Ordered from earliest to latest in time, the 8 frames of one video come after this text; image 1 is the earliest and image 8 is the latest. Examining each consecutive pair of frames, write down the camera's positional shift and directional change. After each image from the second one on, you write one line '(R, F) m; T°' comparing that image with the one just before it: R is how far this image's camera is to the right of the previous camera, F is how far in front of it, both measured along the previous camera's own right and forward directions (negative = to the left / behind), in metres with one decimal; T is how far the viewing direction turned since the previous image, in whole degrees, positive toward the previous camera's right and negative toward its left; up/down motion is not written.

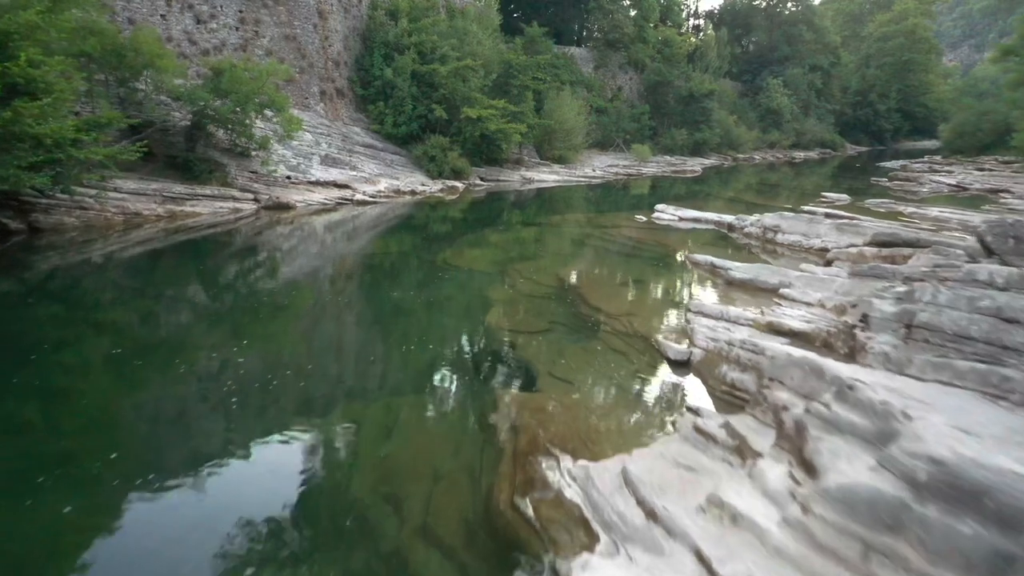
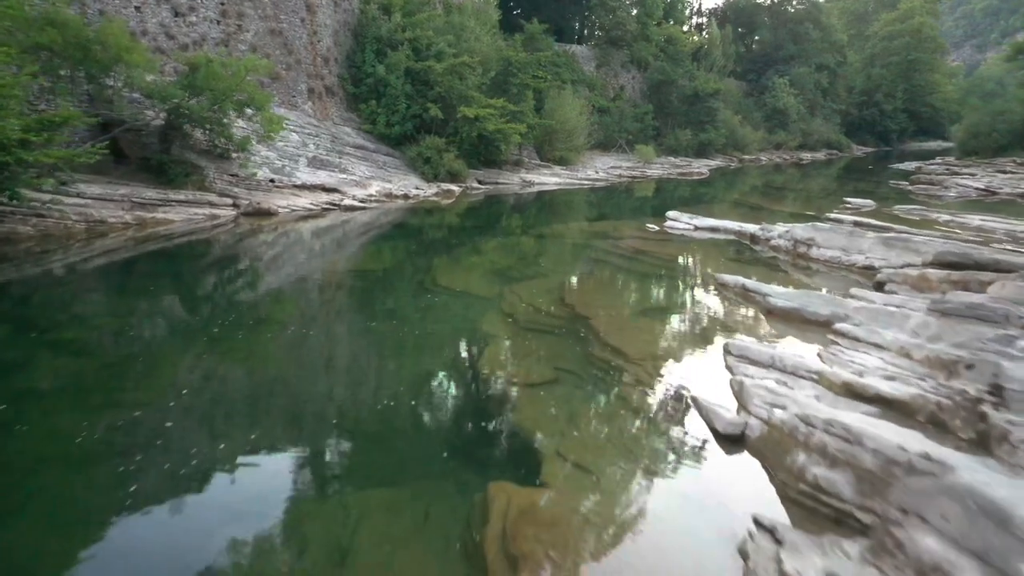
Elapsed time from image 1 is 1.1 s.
(0.0, +1.1) m; 0°
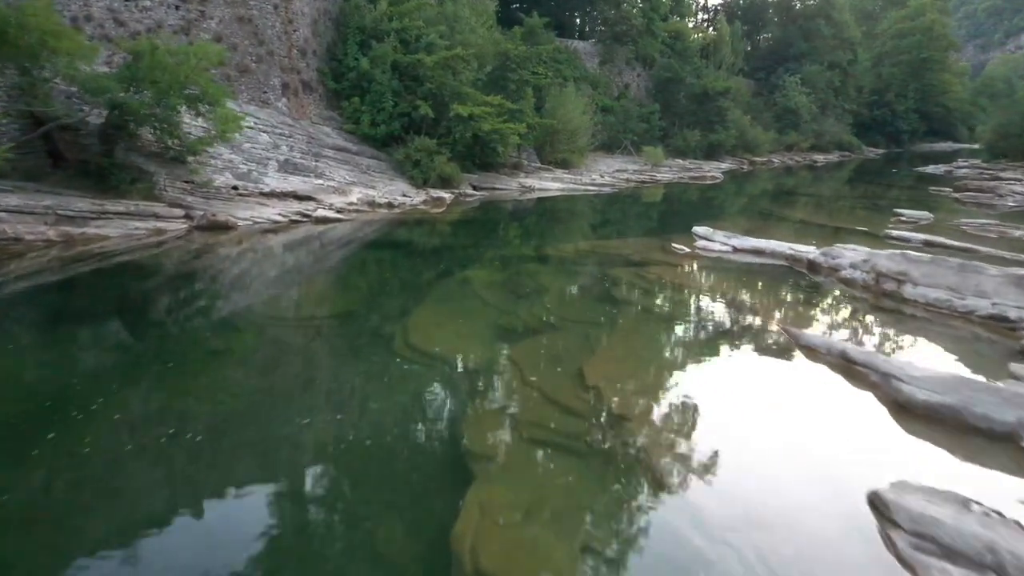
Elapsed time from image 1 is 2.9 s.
(0.0, +2.0) m; 0°
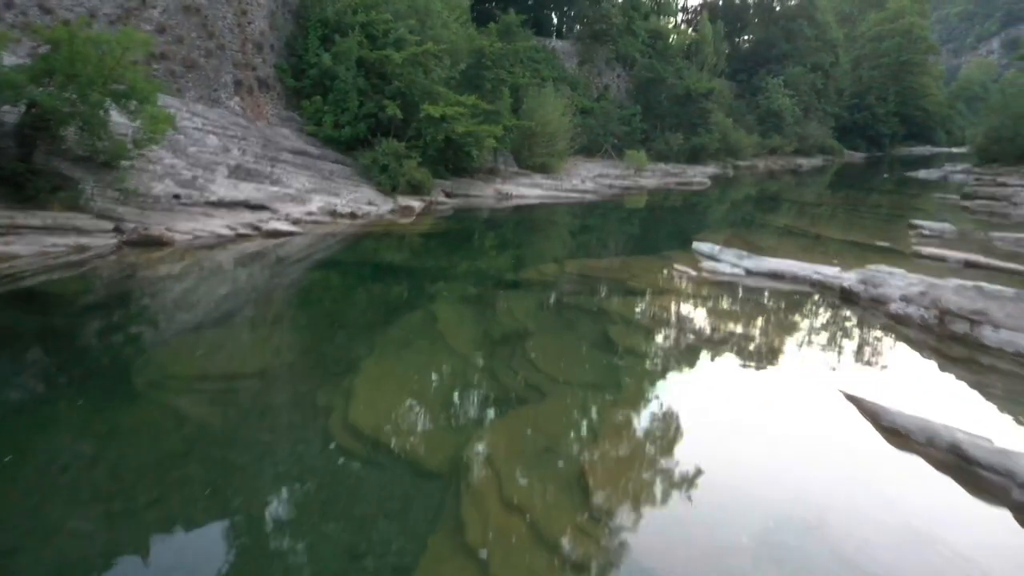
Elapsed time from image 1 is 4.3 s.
(0.0, +1.4) m; +2°
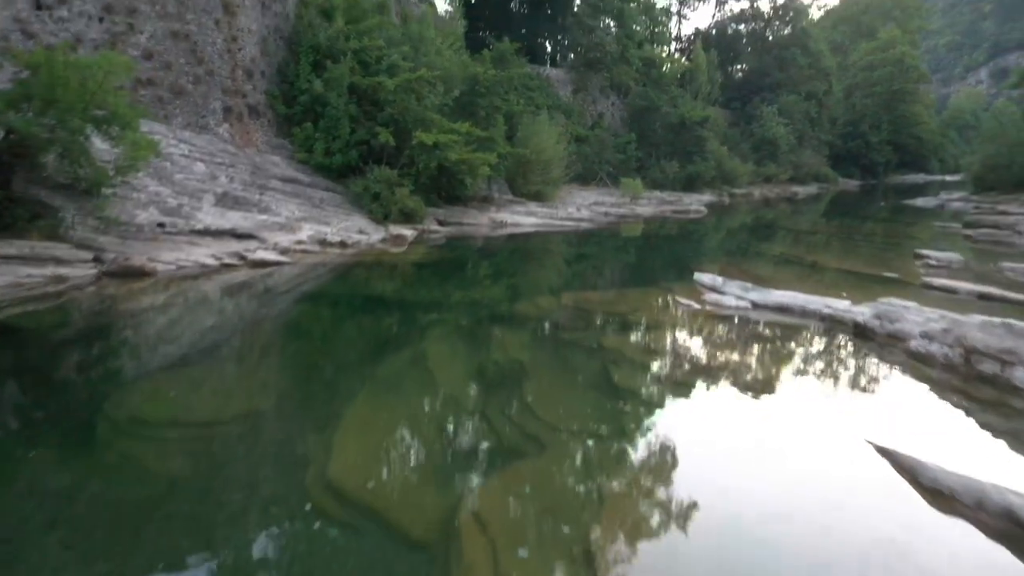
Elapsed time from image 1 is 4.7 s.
(0.0, +0.4) m; 0°
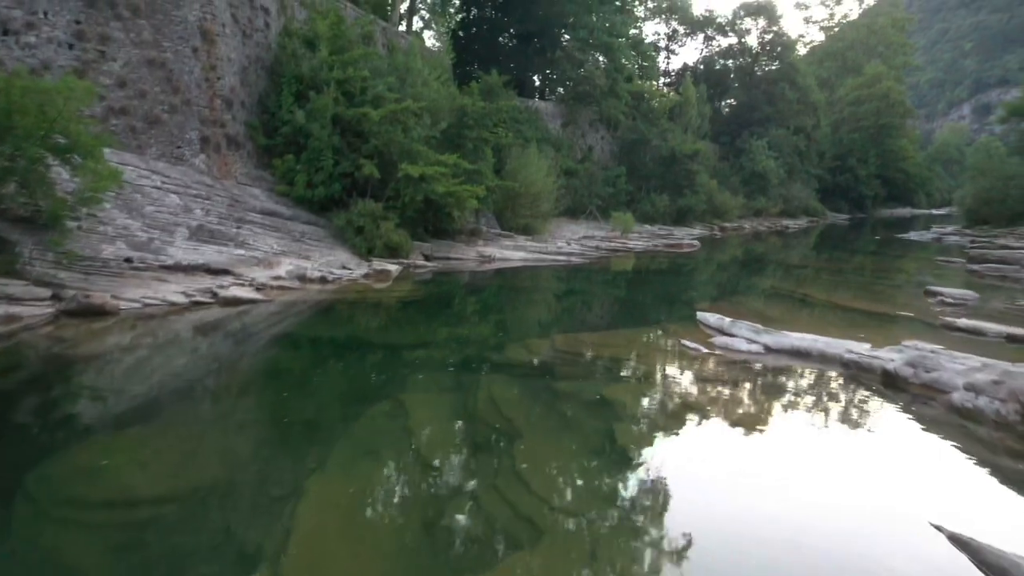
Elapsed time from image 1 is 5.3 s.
(0.0, +0.6) m; +1°
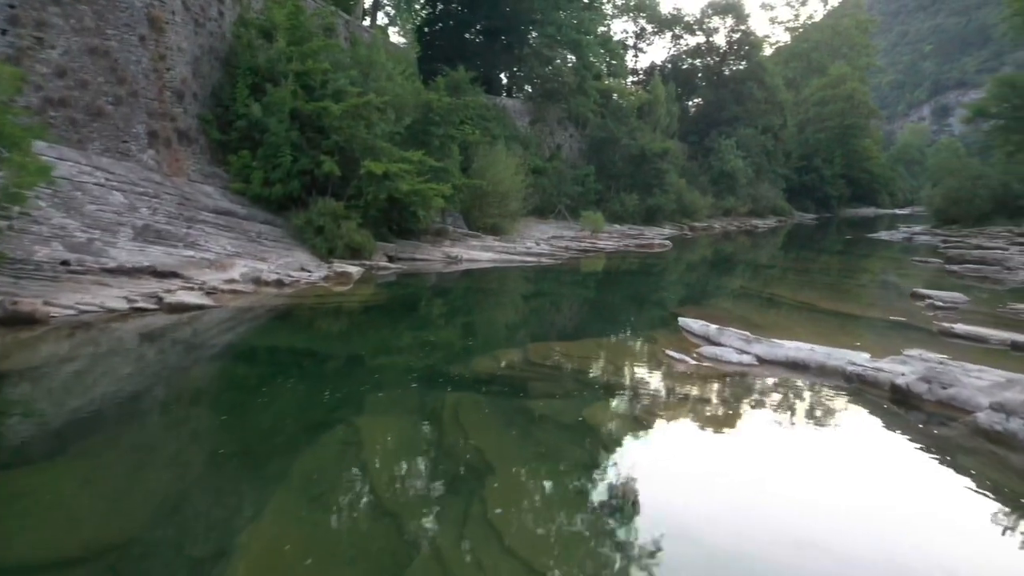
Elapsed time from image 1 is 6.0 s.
(0.0, +0.6) m; +2°
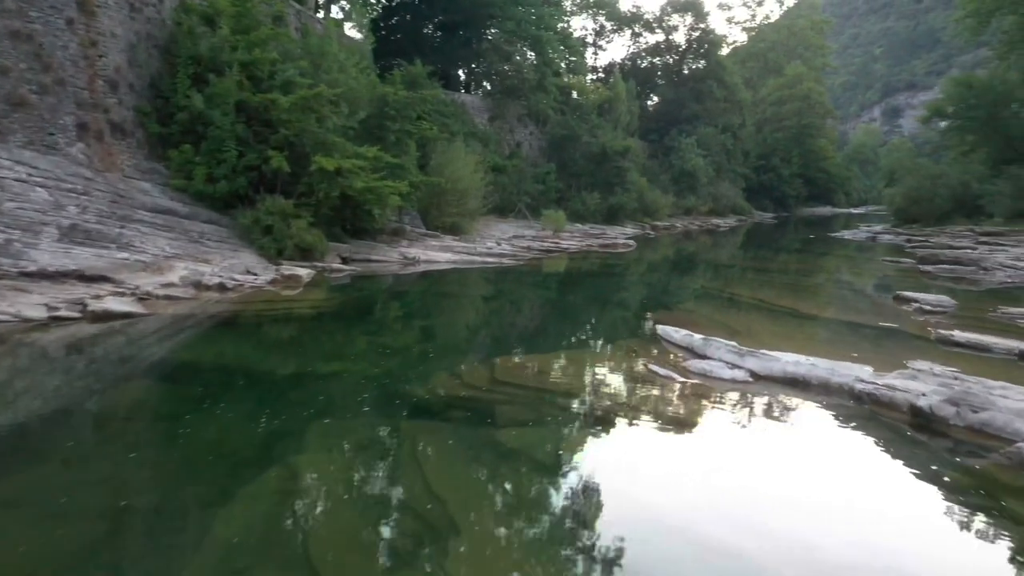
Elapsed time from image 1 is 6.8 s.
(0.0, +0.7) m; +3°
